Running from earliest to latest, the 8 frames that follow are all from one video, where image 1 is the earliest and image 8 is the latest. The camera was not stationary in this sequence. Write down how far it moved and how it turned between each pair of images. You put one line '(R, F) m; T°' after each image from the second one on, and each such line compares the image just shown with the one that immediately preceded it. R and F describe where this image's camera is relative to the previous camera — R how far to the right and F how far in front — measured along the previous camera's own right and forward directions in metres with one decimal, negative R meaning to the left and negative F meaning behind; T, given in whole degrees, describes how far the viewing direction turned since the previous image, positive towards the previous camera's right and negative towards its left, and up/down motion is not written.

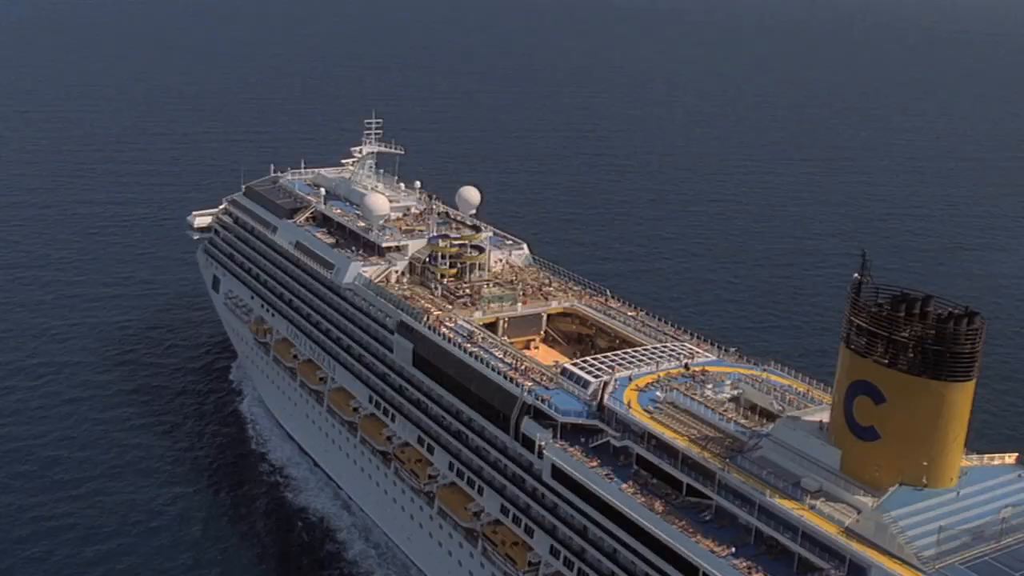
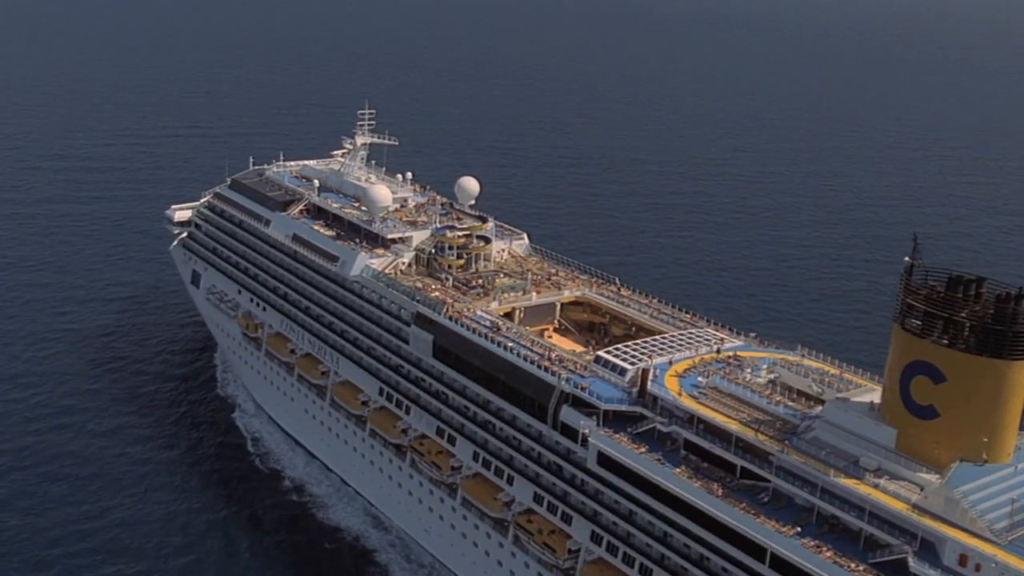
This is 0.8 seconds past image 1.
(-5.7, +0.2) m; +4°
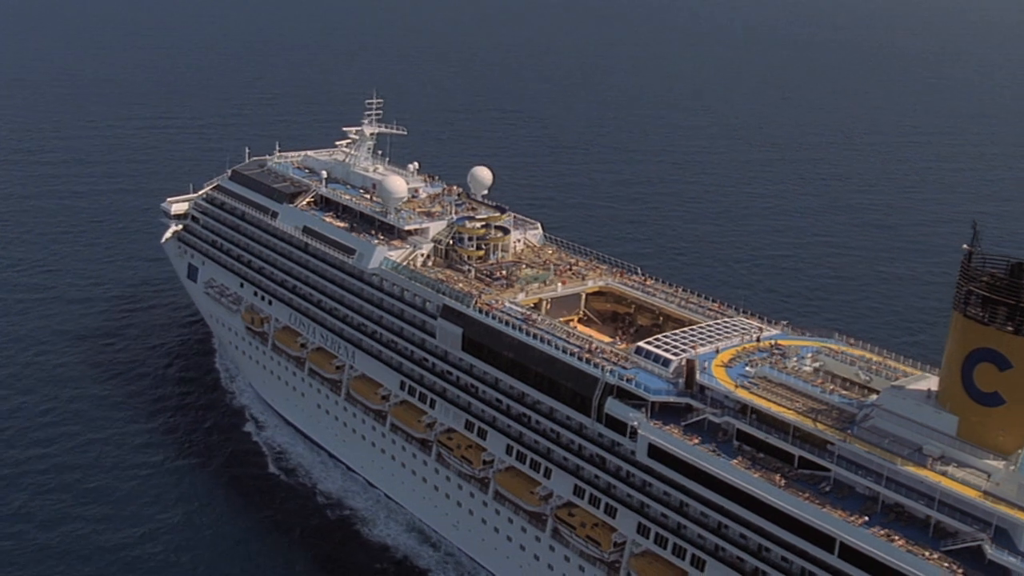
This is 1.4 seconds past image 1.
(-4.5, +0.8) m; +3°
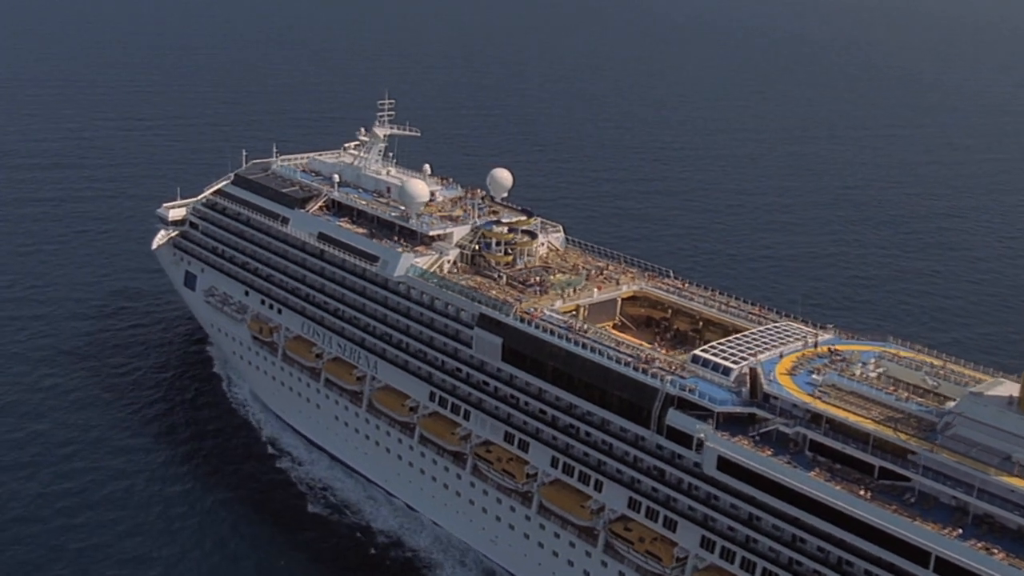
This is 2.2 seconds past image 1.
(-5.1, +2.0) m; +3°
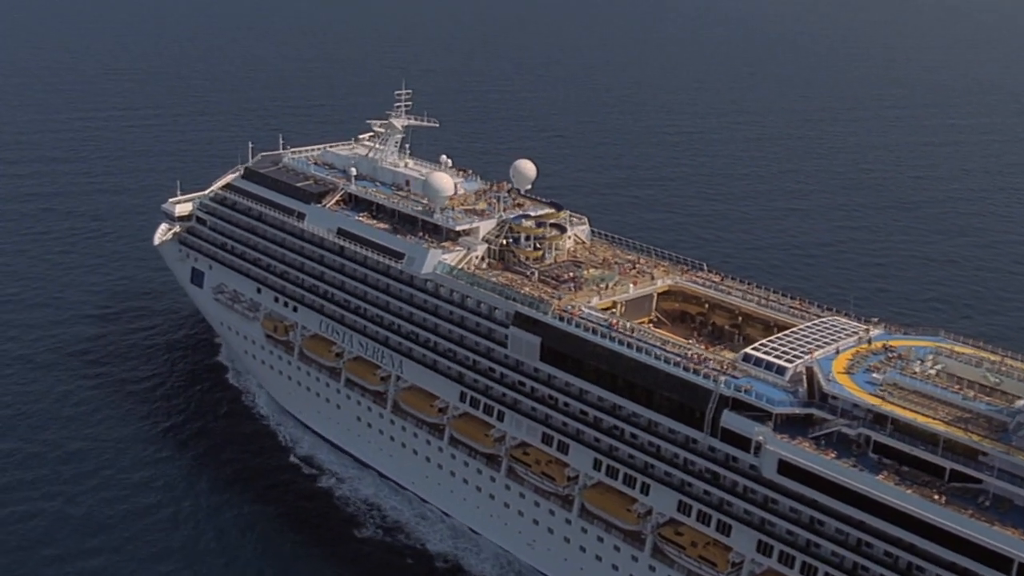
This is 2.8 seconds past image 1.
(-3.3, +1.9) m; +1°
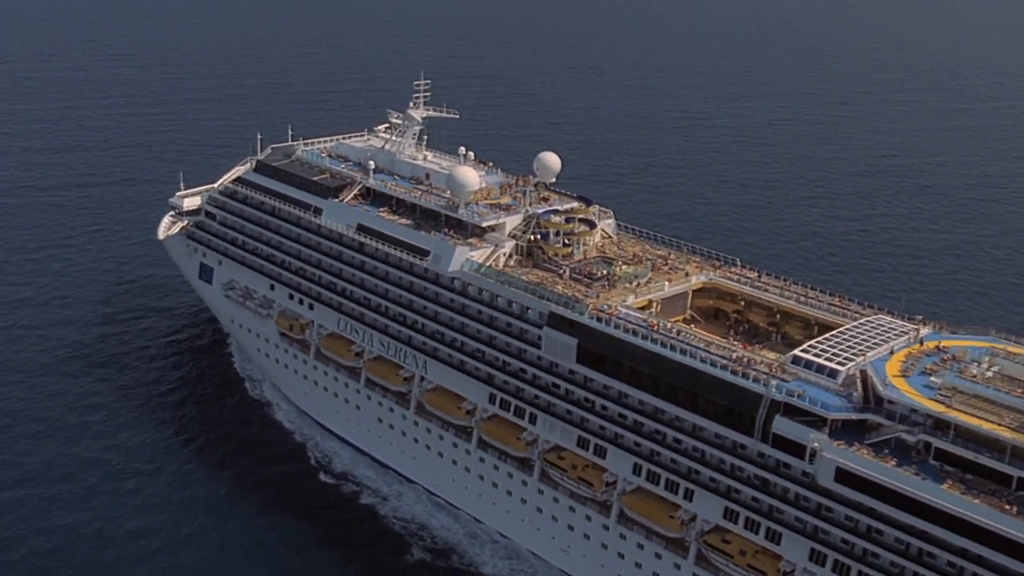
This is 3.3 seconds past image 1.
(-2.6, +1.9) m; +1°
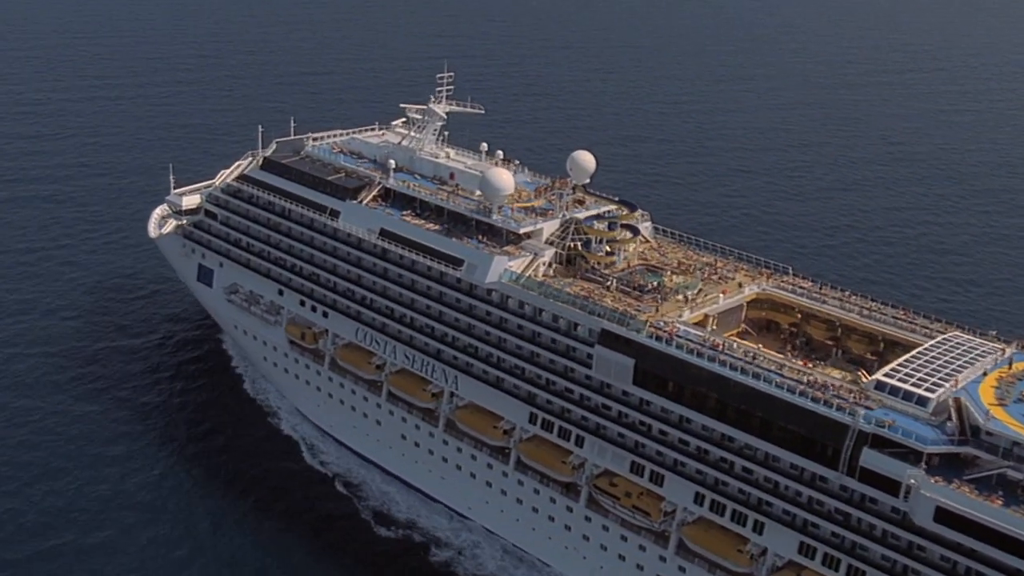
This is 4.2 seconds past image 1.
(-4.4, +4.3) m; +2°
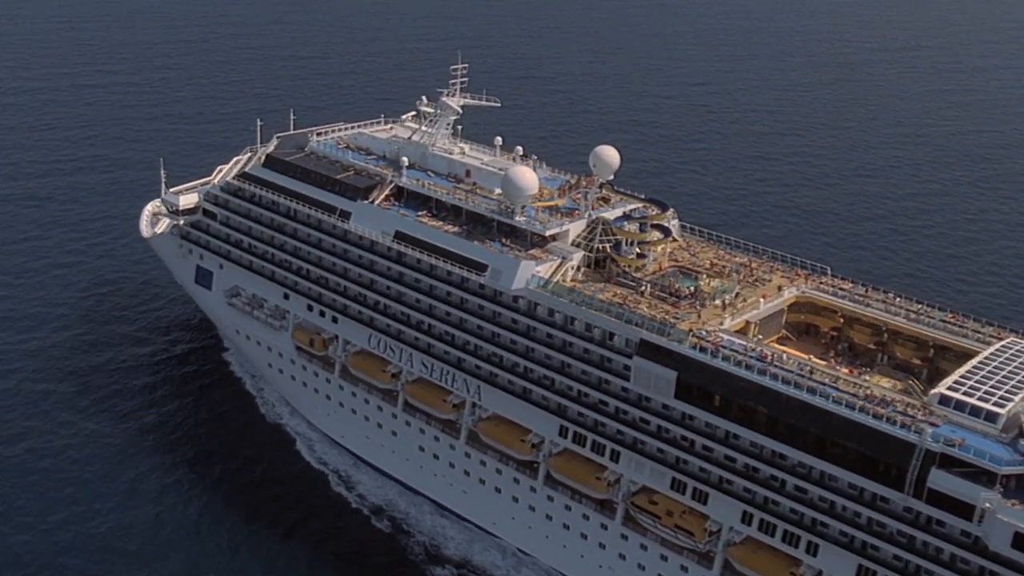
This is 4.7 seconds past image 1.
(-2.6, +3.1) m; +1°
